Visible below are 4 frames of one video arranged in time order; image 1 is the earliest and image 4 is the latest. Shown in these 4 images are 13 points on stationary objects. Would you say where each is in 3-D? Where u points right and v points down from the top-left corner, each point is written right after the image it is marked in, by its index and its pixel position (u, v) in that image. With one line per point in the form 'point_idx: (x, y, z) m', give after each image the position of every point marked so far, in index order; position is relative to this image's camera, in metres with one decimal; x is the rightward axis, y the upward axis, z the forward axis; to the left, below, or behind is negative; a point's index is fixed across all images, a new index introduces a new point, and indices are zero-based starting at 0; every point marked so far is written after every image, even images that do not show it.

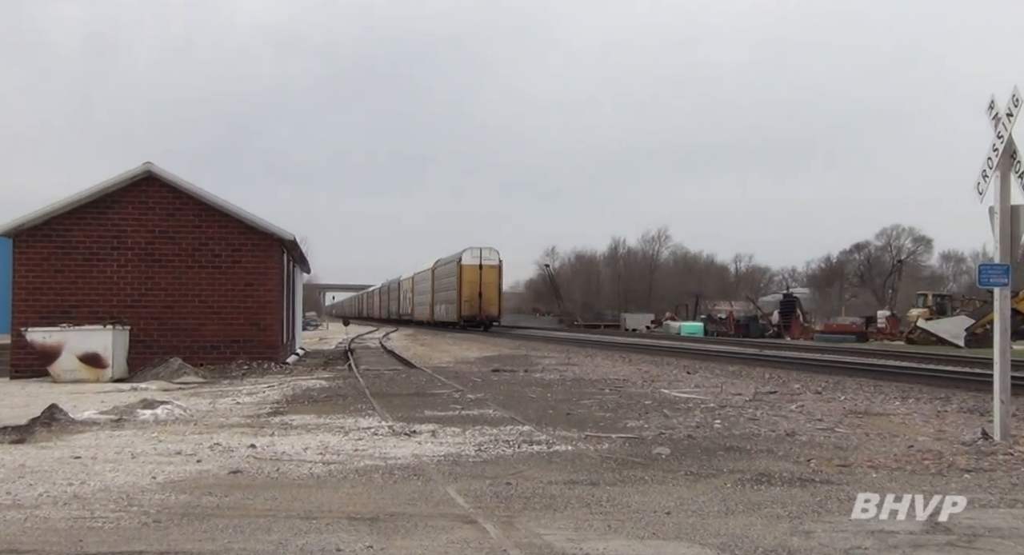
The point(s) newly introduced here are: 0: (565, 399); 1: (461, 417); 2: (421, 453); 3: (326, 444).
0: (+0.8, -1.7, +14.0) m
1: (-0.6, -1.8, +13.2) m
2: (-1.1, -2.1, +12.3) m
3: (-2.3, -2.1, +12.5) m
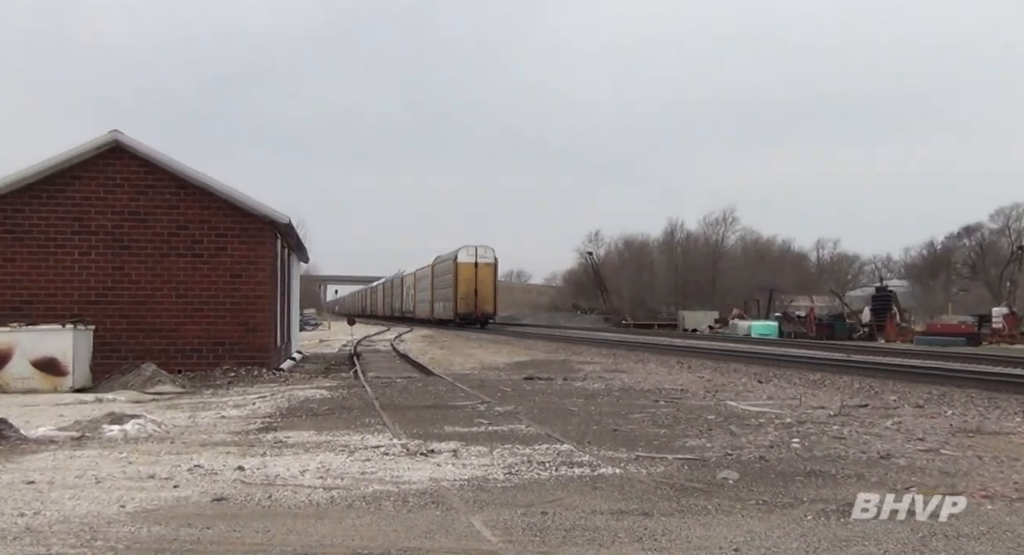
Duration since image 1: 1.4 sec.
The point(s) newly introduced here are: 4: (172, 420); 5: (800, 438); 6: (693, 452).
0: (+1.1, -1.6, +12.0) m
1: (-0.3, -1.7, +11.3) m
2: (-0.7, -2.0, +10.3) m
3: (-1.9, -2.0, +10.6) m
4: (-4.0, -1.7, +12.0) m
5: (+3.0, -1.7, +10.8) m
6: (+1.9, -1.8, +10.6) m
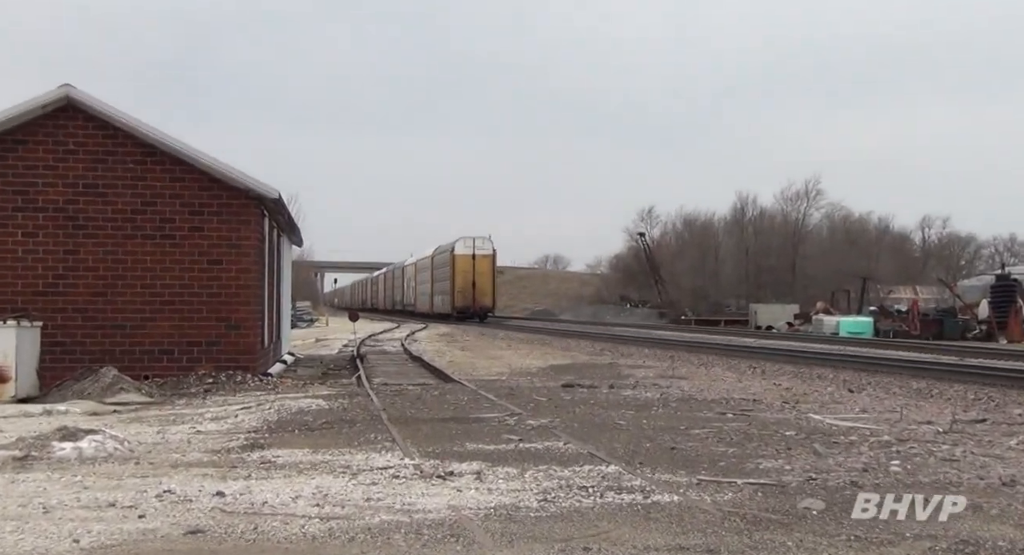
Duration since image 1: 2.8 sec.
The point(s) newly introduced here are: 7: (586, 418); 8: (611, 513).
0: (+1.4, -1.5, +10.2) m
1: (0.0, -1.6, +9.5) m
2: (-0.4, -1.9, +8.5) m
3: (-1.6, -1.8, +8.8) m
4: (-3.7, -1.5, +10.2) m
5: (+3.3, -1.6, +9.0) m
6: (+2.2, -1.7, +8.8) m
7: (+0.7, -1.4, +10.7) m
8: (+0.8, -1.9, +8.3) m
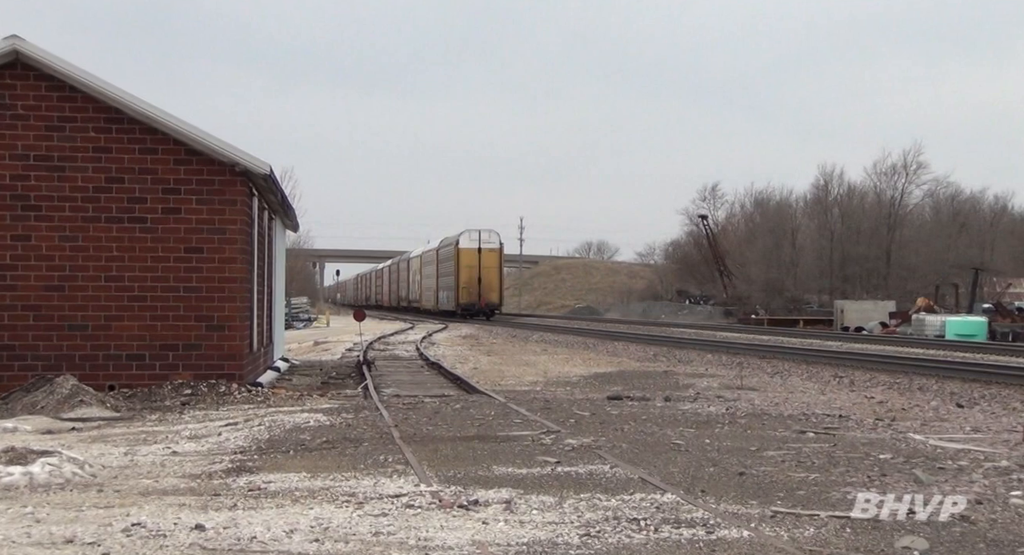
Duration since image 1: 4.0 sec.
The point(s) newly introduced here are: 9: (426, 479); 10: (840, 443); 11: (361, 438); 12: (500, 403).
0: (+1.7, -1.4, +8.8) m
1: (+0.3, -1.5, +8.1) m
2: (-0.2, -1.8, +7.1) m
3: (-1.4, -1.8, +7.4) m
4: (-3.4, -1.5, +8.8) m
5: (+3.6, -1.5, +7.6) m
6: (+2.4, -1.6, +7.4) m
7: (+1.0, -1.4, +9.3) m
8: (+1.1, -1.9, +6.9) m
9: (-0.8, -1.6, +8.3) m
10: (+2.7, -1.4, +8.9) m
11: (-1.5, -1.4, +10.0) m
12: (-0.5, -1.4, +12.7) m
